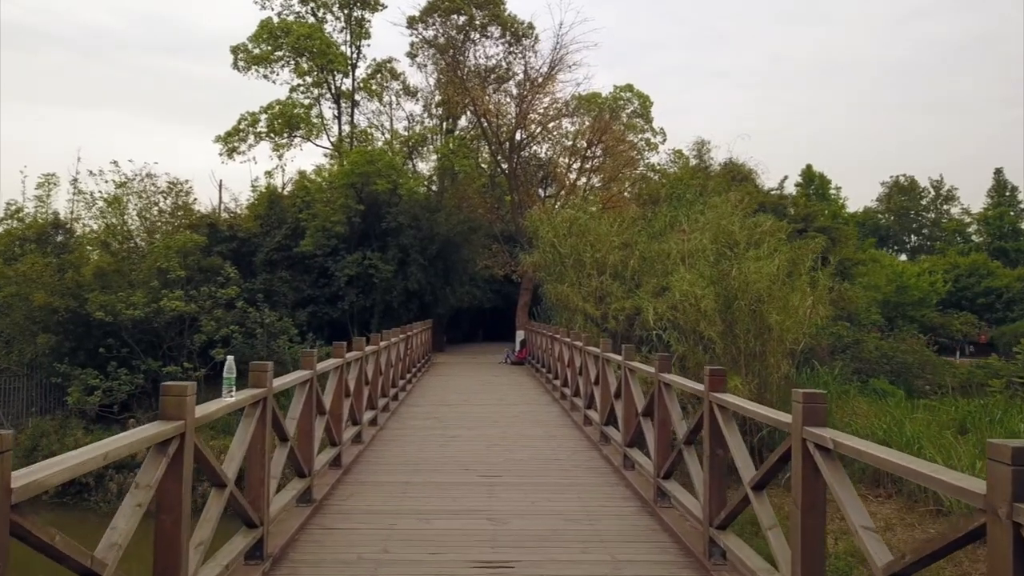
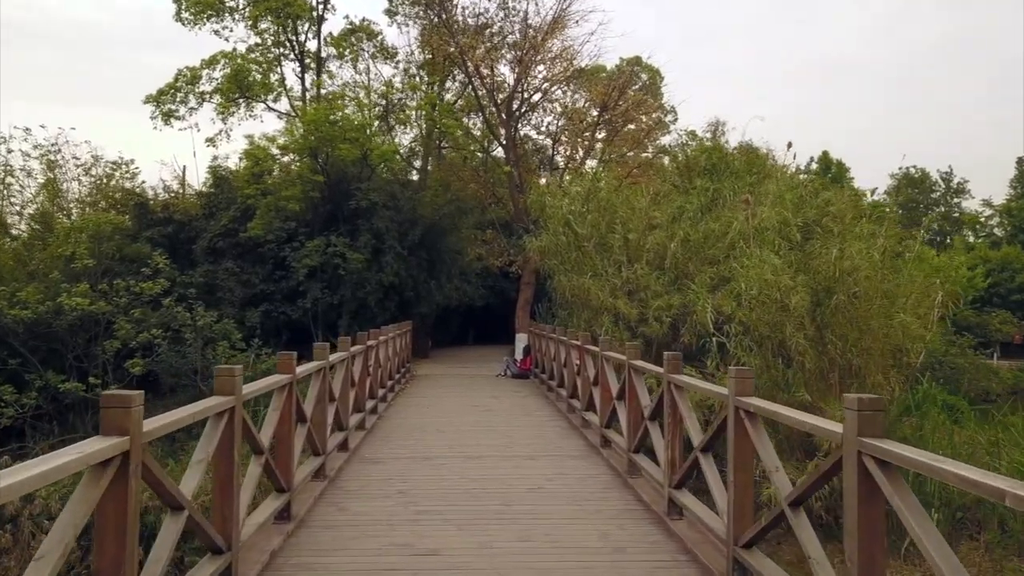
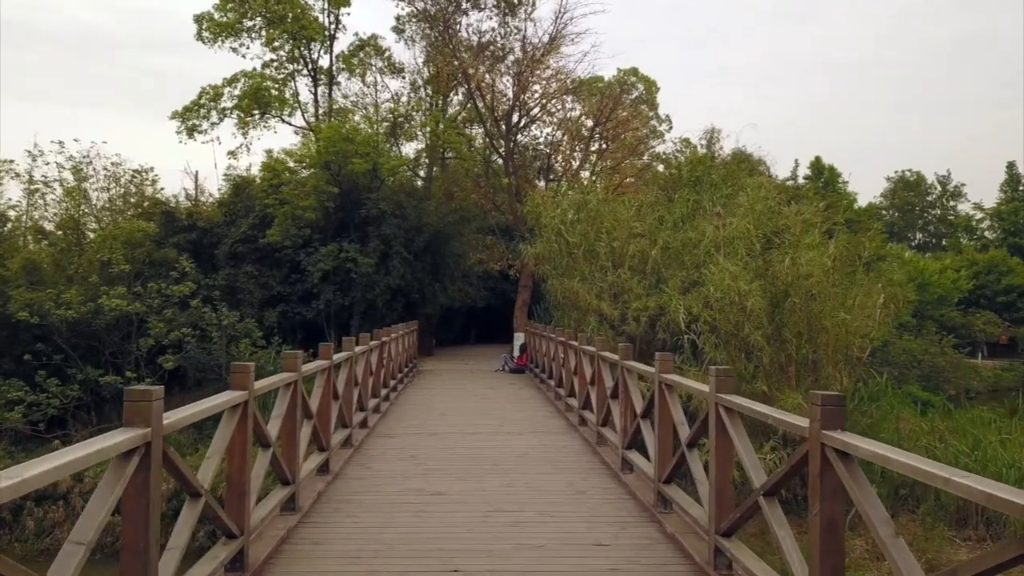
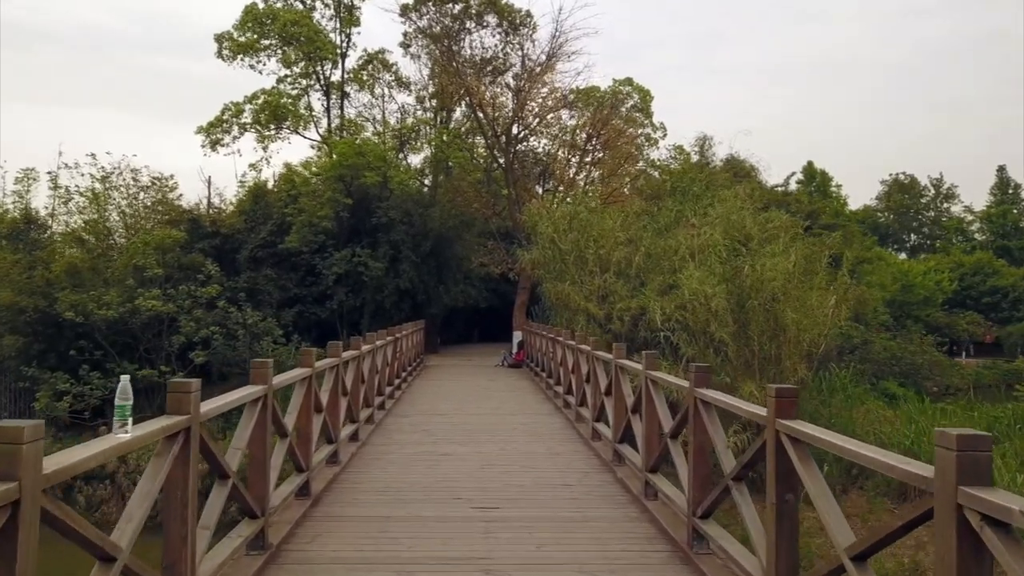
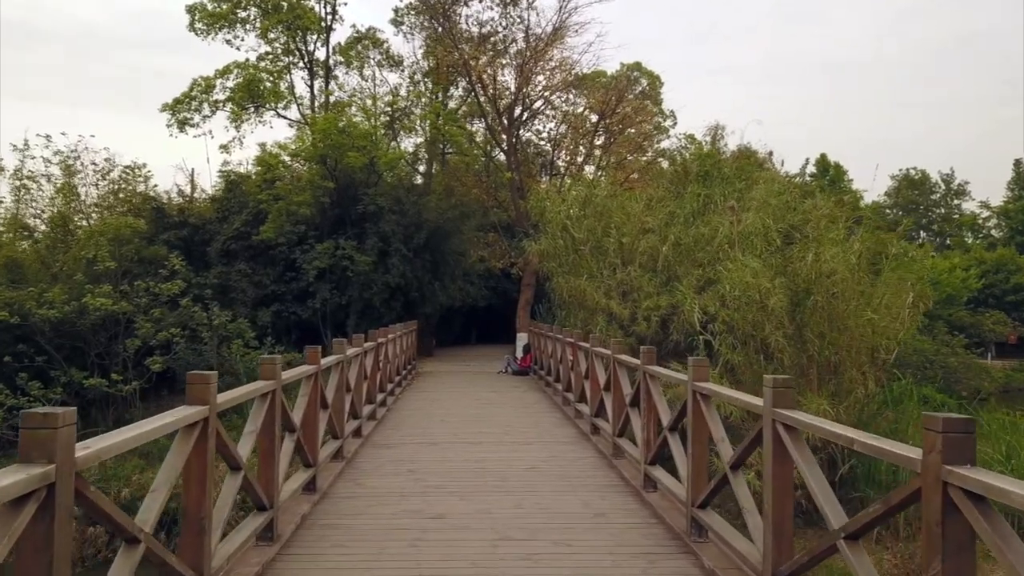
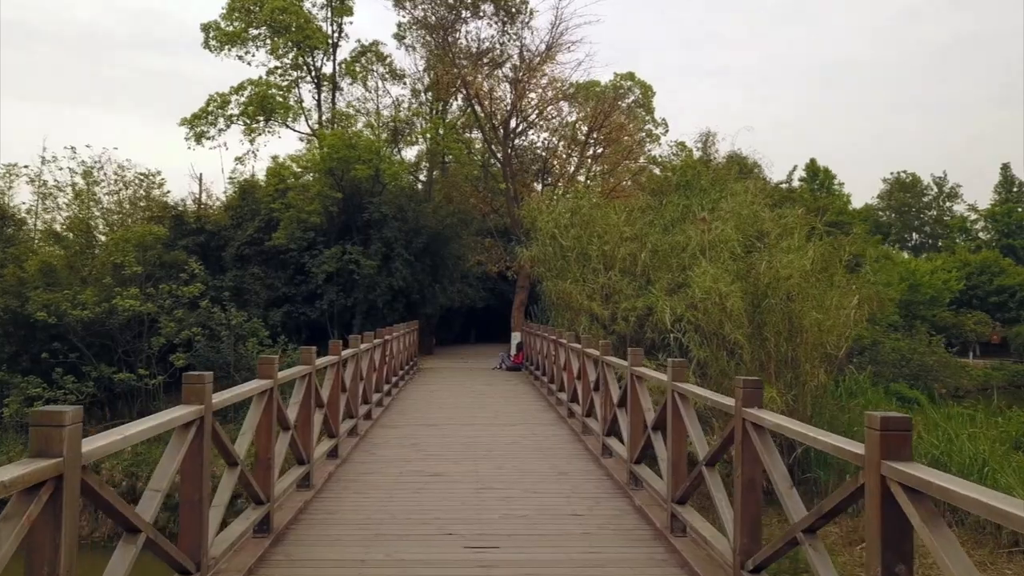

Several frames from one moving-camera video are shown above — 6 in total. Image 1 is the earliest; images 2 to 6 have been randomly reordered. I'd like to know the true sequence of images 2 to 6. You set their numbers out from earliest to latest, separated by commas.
4, 6, 3, 5, 2
